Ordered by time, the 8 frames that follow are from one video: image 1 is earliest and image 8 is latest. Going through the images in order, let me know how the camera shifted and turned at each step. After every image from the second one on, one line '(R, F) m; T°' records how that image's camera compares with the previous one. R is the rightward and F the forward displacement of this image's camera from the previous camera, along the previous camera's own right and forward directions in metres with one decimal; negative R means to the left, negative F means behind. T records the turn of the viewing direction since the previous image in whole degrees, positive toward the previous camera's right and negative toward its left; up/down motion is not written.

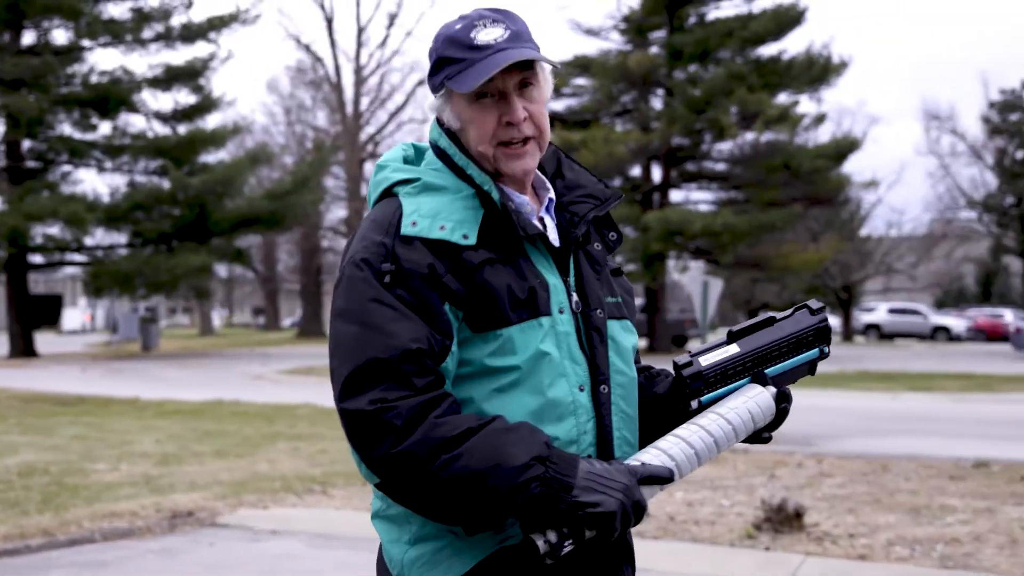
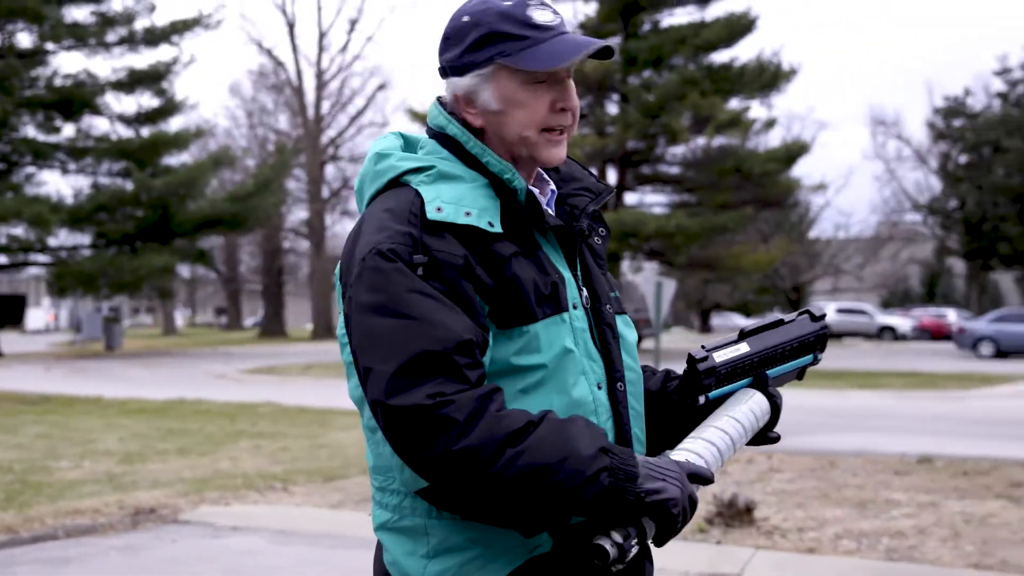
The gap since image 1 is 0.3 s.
(0.0, -0.1) m; +2°
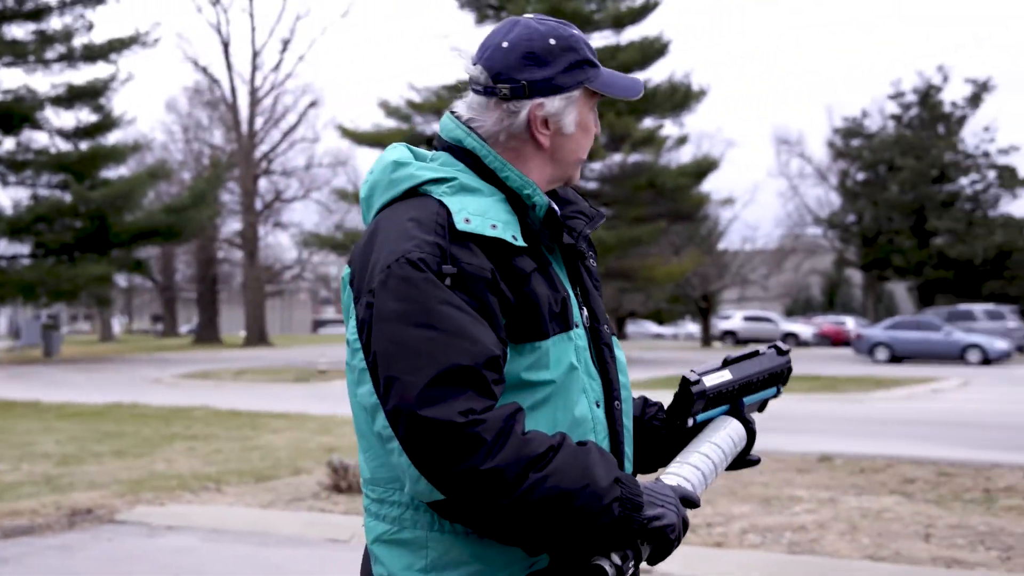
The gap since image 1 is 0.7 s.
(0.0, -0.2) m; +3°
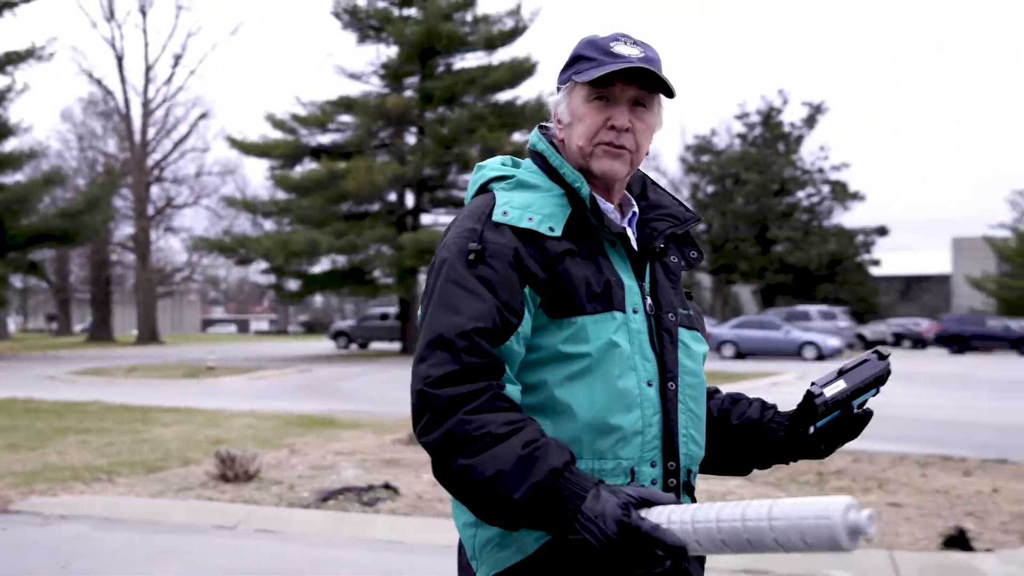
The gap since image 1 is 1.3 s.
(-0.1, -0.3) m; +6°
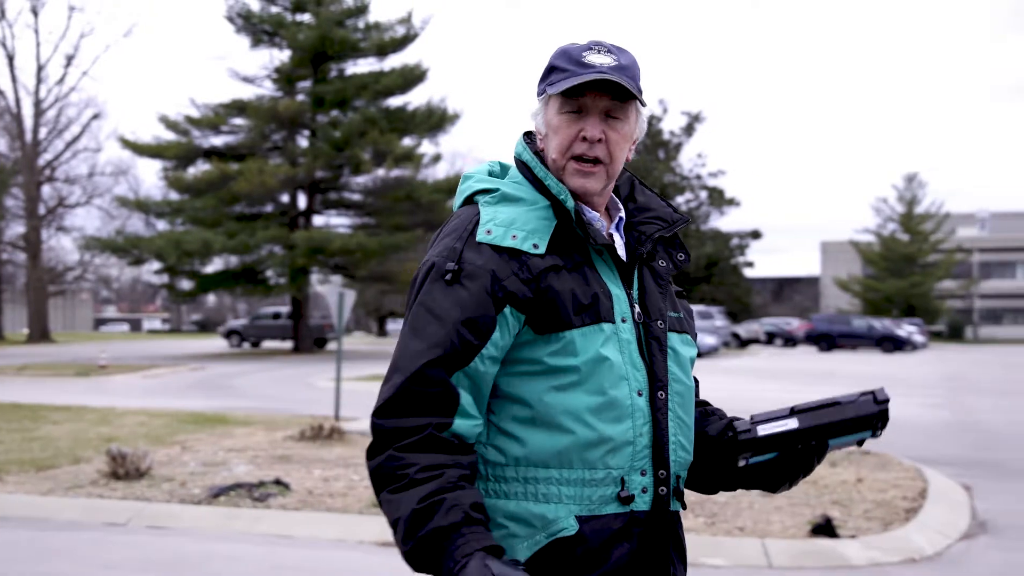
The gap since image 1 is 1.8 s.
(-0.1, +0.4) m; -5°
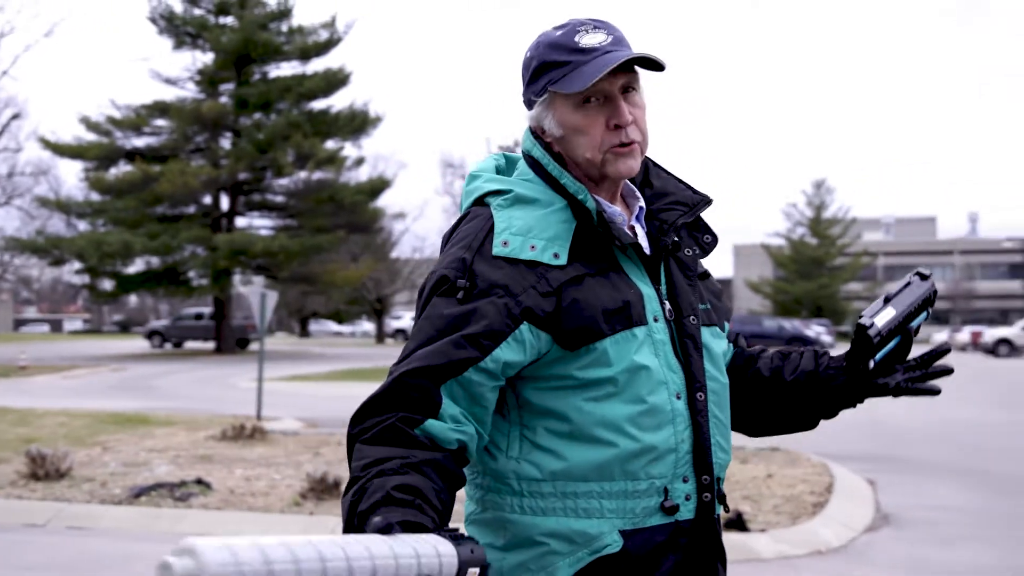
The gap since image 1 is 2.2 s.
(-0.1, -0.1) m; +4°
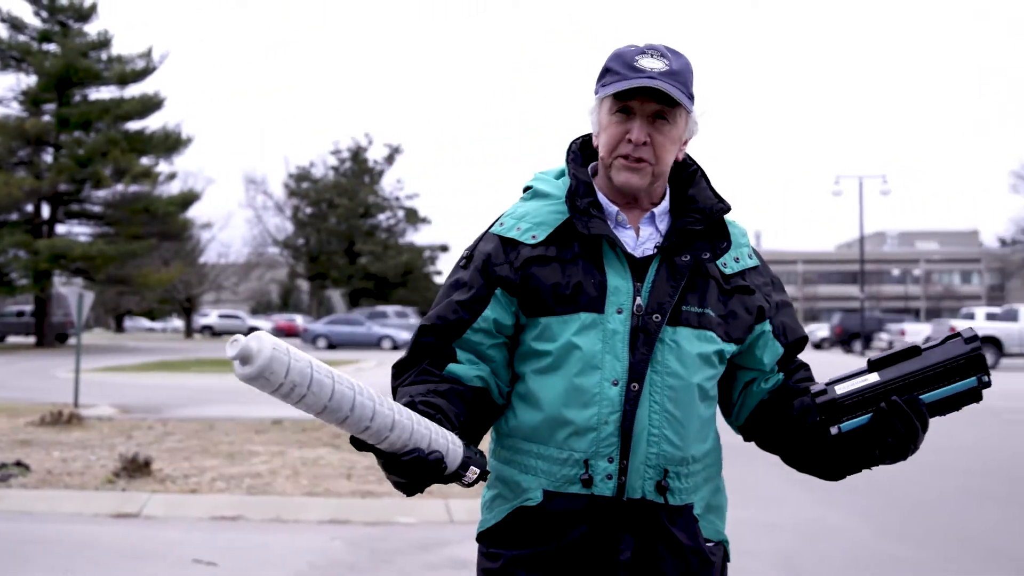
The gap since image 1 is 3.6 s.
(-0.6, -1.3) m; +12°
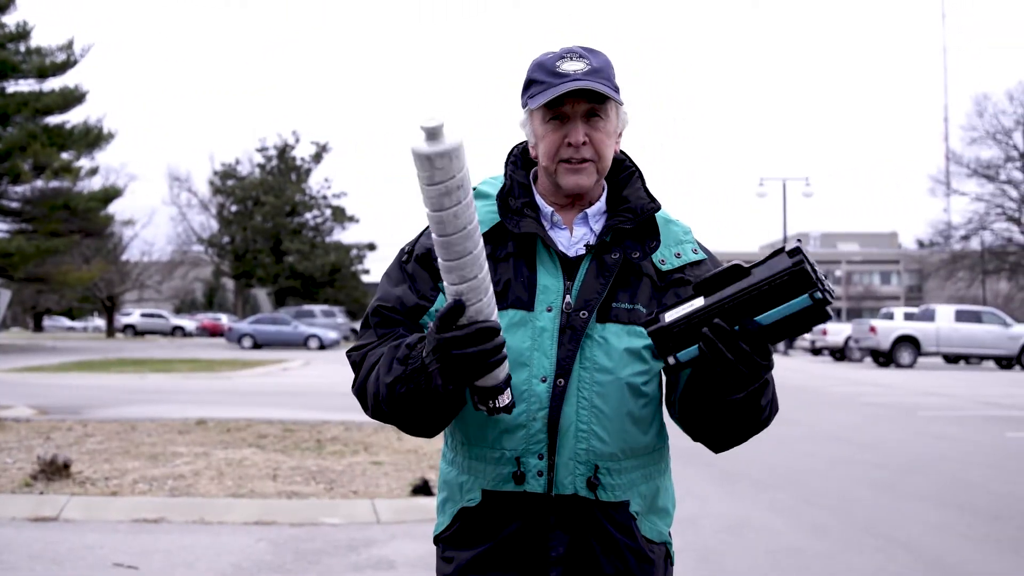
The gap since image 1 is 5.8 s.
(-0.3, 0.0) m; +5°
